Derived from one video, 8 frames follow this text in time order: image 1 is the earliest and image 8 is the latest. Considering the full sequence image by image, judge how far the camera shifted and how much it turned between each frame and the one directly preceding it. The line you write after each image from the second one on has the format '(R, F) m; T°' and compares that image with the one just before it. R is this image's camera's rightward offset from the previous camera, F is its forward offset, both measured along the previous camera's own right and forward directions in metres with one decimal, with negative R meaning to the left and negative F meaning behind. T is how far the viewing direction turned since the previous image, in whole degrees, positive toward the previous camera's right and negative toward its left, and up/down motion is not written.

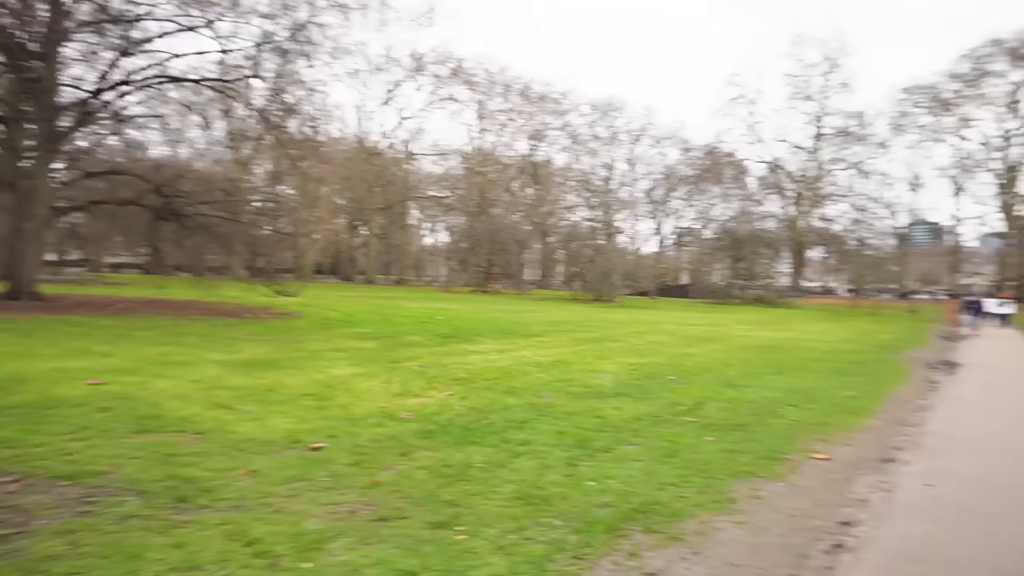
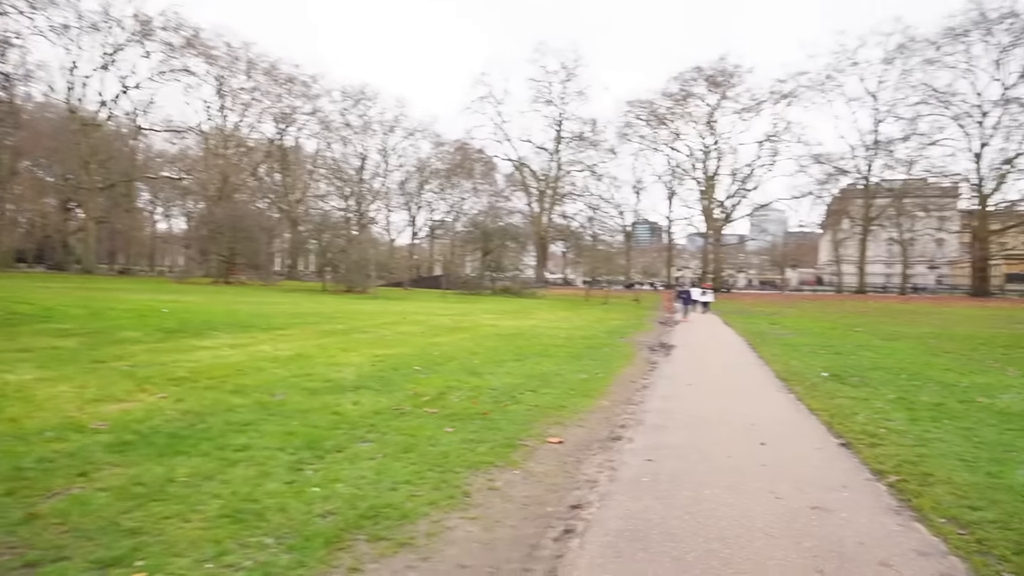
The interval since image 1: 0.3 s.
(+0.3, +0.5) m; +21°
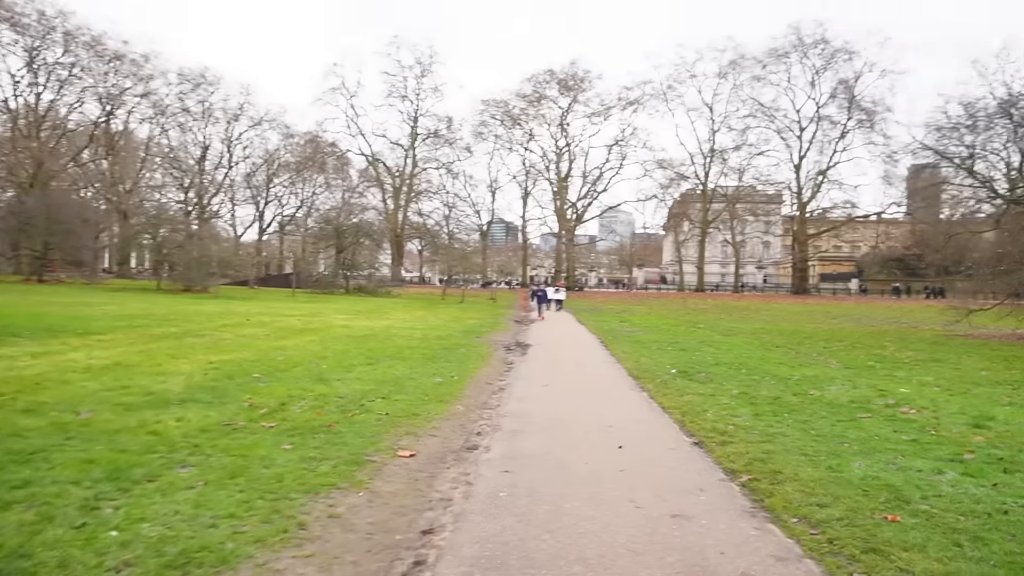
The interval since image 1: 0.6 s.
(+0.1, +0.5) m; +12°
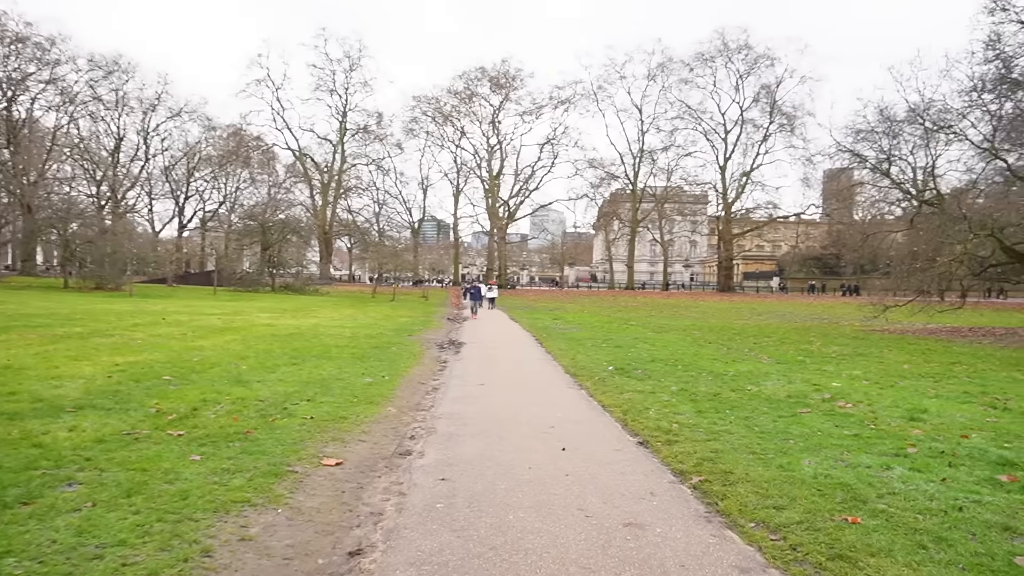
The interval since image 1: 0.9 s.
(0.0, +0.4) m; +6°
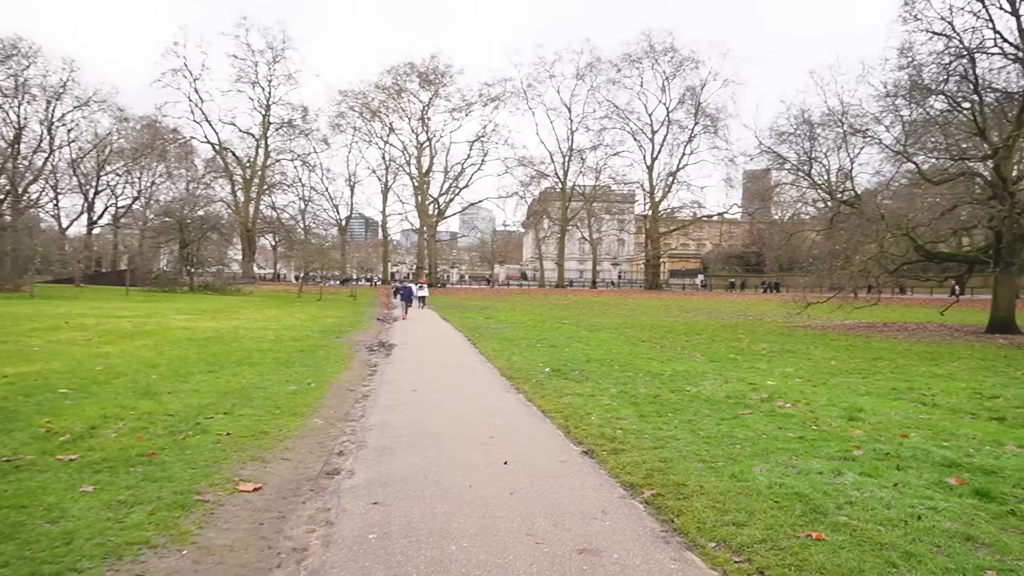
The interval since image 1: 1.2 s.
(-0.1, +0.4) m; +6°
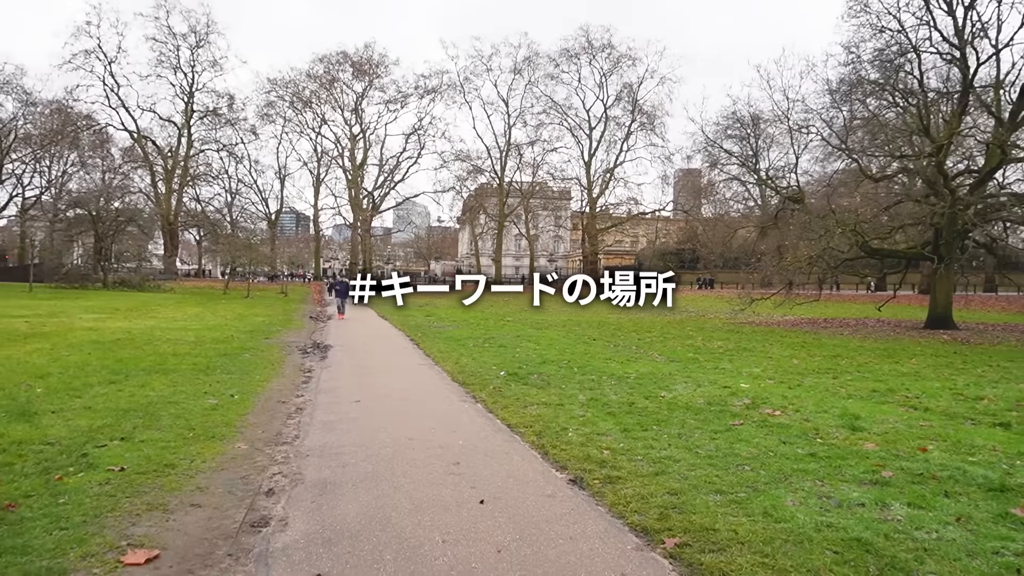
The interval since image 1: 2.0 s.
(-0.3, +1.1) m; +6°
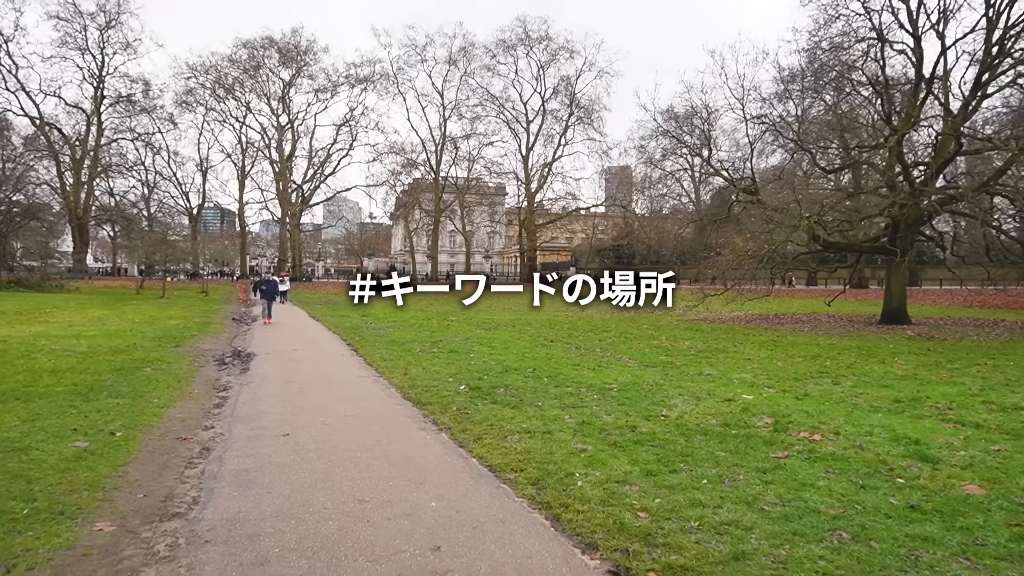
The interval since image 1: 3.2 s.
(-0.4, +1.7) m; +6°
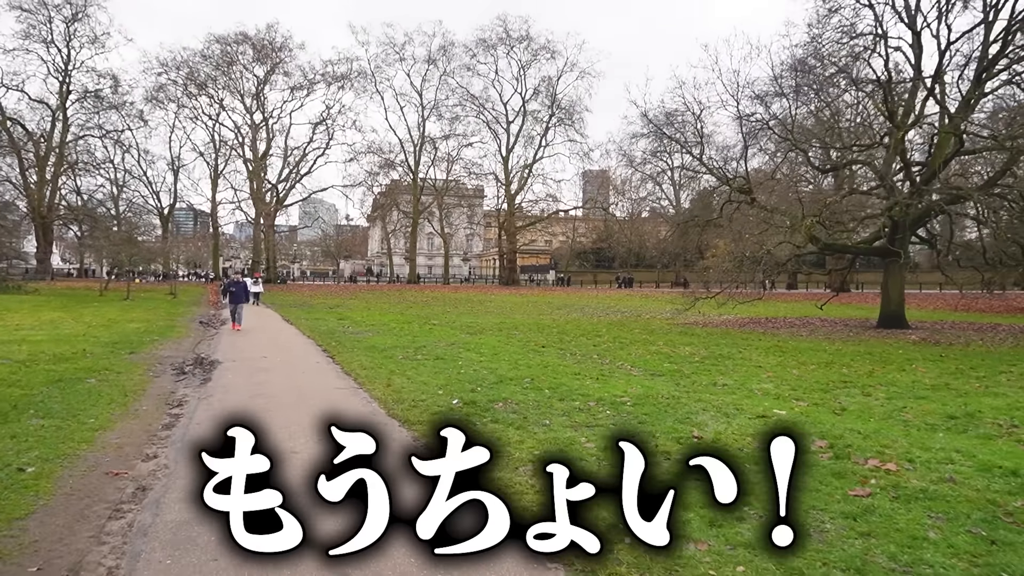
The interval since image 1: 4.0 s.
(-0.3, +1.1) m; +2°
